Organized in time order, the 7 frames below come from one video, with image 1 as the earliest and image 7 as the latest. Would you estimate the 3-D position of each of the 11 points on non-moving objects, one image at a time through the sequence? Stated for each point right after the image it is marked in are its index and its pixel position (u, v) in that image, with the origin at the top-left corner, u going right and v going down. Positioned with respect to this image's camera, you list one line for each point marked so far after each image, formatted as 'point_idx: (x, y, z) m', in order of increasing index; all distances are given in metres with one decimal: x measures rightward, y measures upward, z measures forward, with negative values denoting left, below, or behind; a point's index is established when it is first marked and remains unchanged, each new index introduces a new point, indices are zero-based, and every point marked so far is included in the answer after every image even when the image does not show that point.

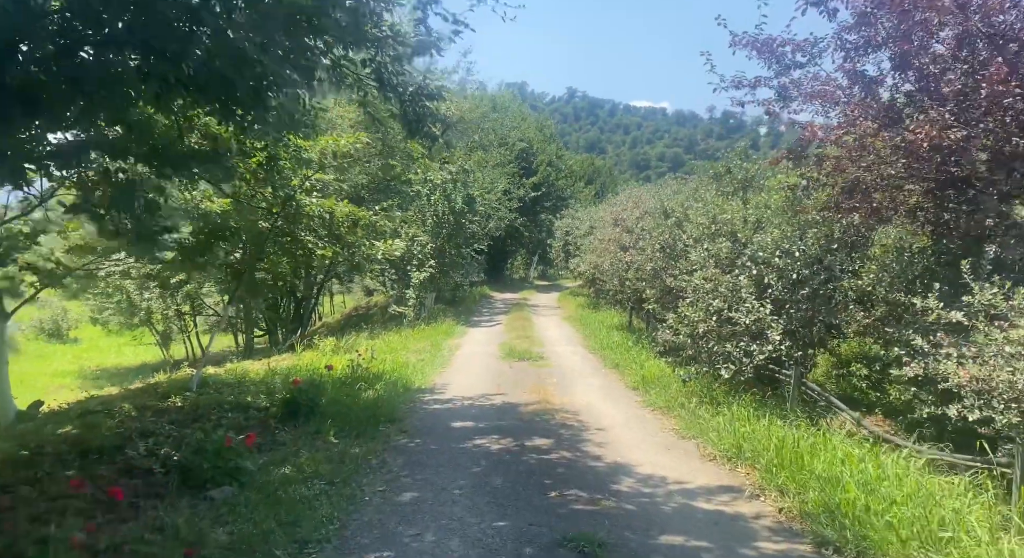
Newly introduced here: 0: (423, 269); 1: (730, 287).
0: (-2.7, +0.3, +19.1) m
1: (+2.8, -0.1, +8.0) m
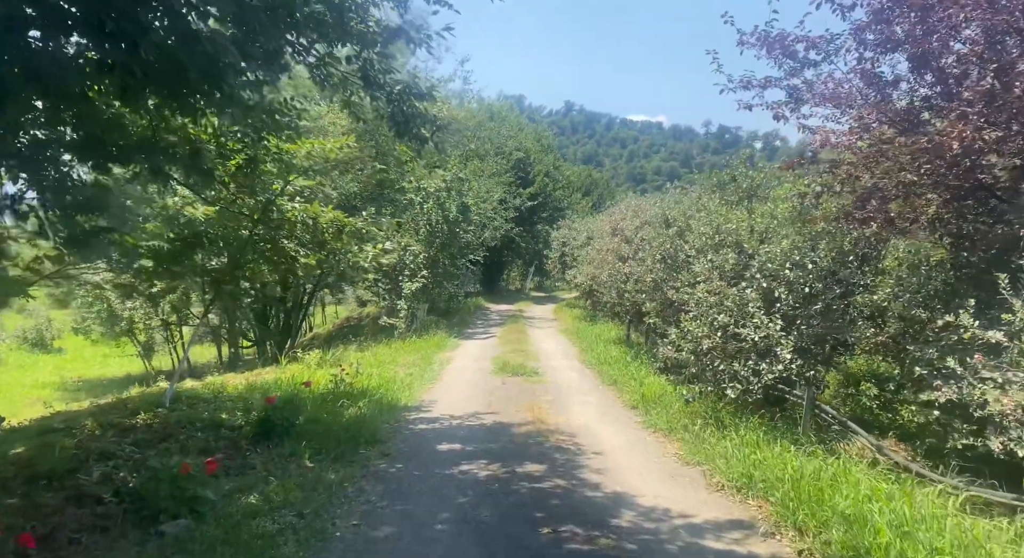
0: (-2.9, 0.0, +18.6) m
1: (+2.7, -0.3, +7.5) m
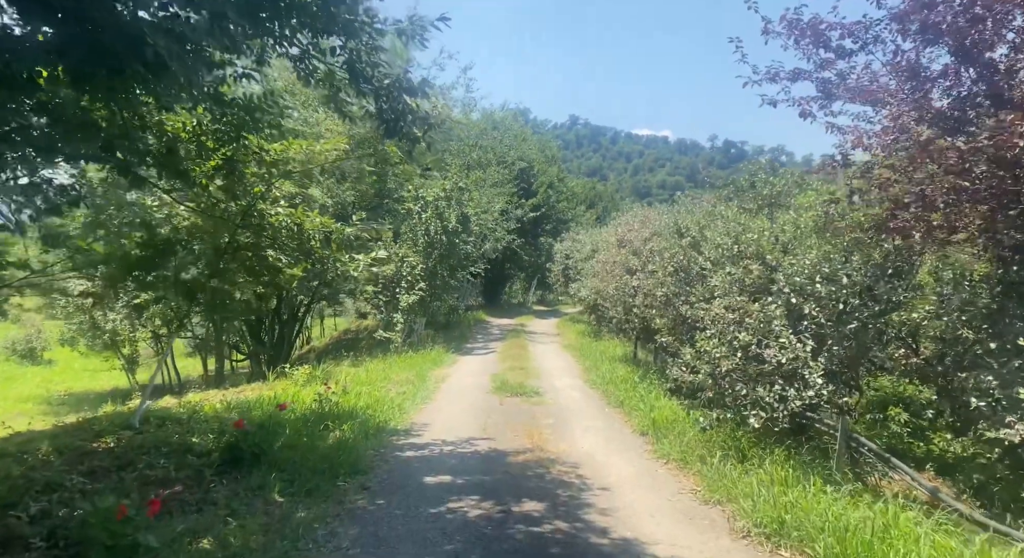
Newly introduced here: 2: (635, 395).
0: (-2.8, -0.3, +17.9) m
1: (+2.7, -0.4, +6.8) m
2: (+1.9, -1.8, +9.7) m
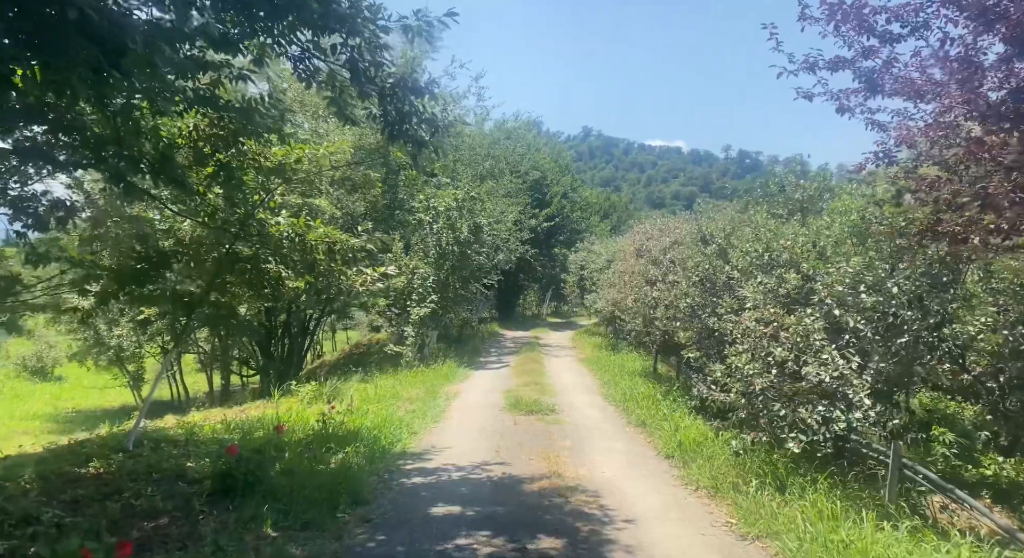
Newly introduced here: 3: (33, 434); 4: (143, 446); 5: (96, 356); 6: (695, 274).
0: (-2.4, -0.7, +17.5) m
1: (+2.8, -0.5, +6.2) m
2: (+2.1, -2.0, +9.1) m
3: (-11.2, -3.6, +14.6) m
4: (-4.7, -2.1, +8.0) m
5: (-10.7, -1.9, +16.0) m
6: (+2.6, +0.1, +9.0) m
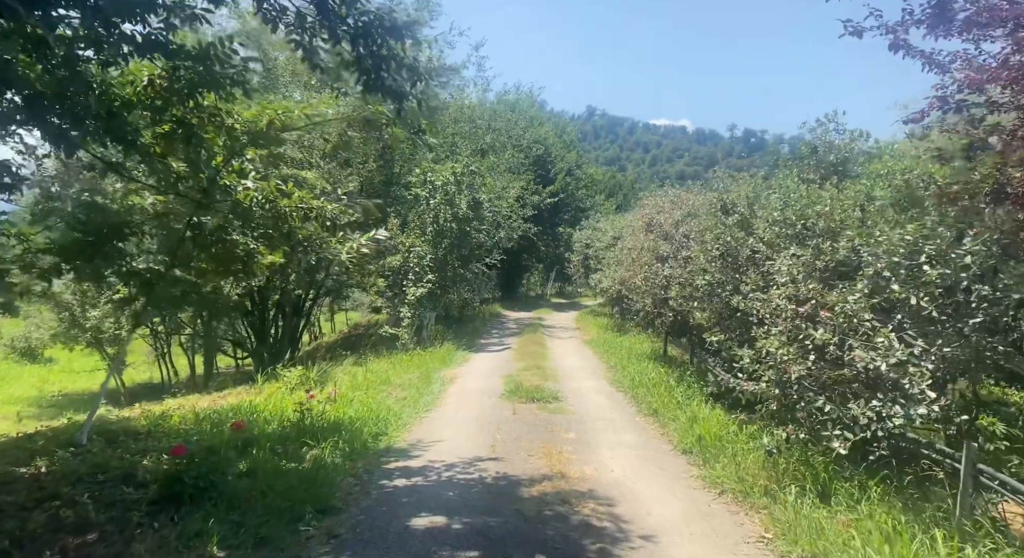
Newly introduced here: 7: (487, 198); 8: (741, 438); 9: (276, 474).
0: (-2.4, -0.1, +16.6) m
1: (+2.8, -0.3, +5.3) m
2: (+2.1, -1.6, +8.3) m
3: (-11.2, -3.2, +13.9) m
4: (-4.8, -1.8, +7.2) m
5: (-10.6, -1.4, +15.3) m
6: (+2.6, +0.4, +8.1) m
7: (-0.8, +2.5, +19.8) m
8: (+2.3, -1.6, +6.3) m
9: (-2.1, -1.8, +5.7) m
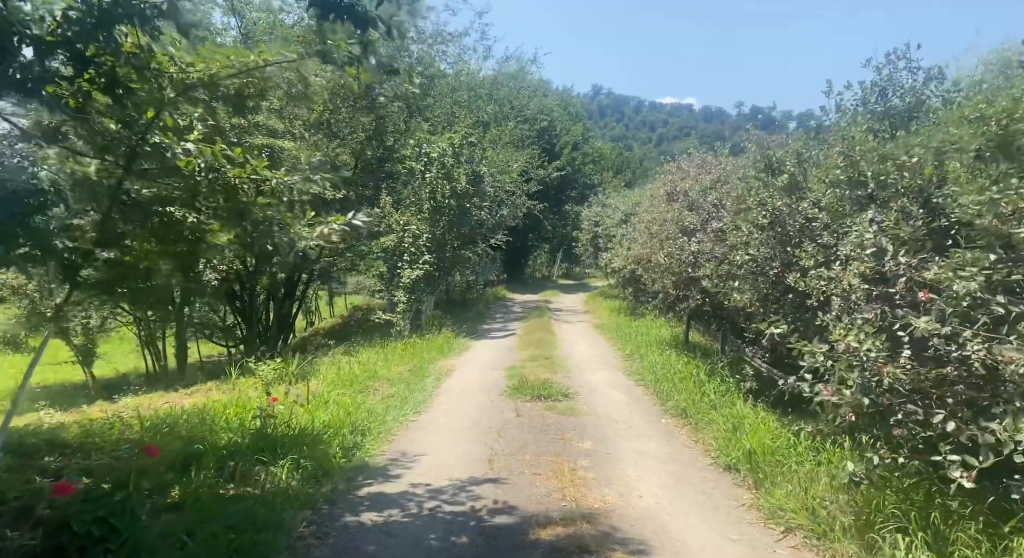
0: (-2.3, +0.3, +15.3) m
1: (+2.8, -0.1, +3.9) m
2: (+2.1, -1.4, +7.0) m
3: (-11.1, -2.9, +12.8) m
4: (-4.7, -1.7, +6.0) m
5: (-10.5, -1.1, +14.1) m
6: (+2.6, +0.7, +6.7) m
7: (-0.7, +3.1, +18.4) m
8: (+2.3, -1.4, +5.0) m
9: (-2.1, -1.6, +4.5) m
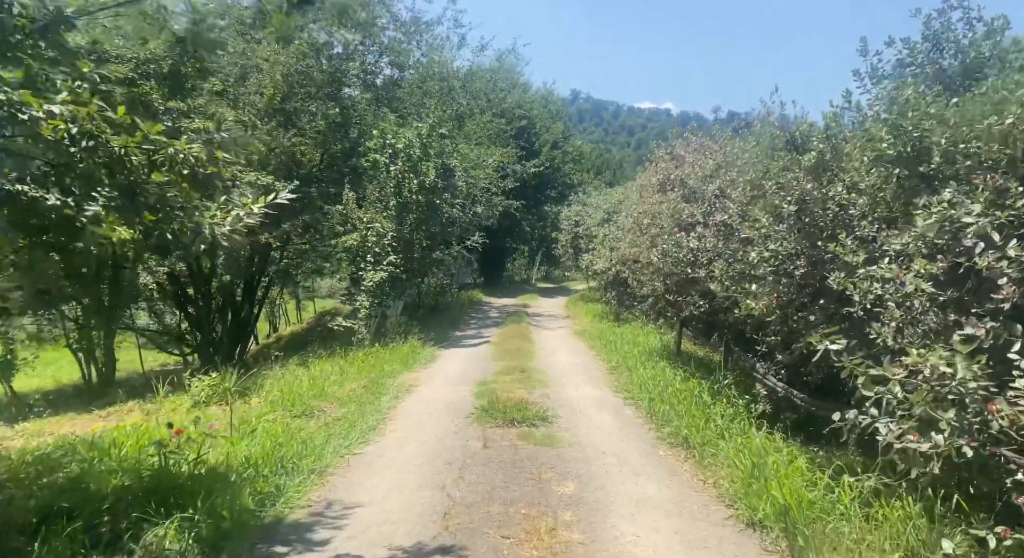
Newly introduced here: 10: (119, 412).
0: (-2.9, +0.3, +13.9) m
1: (+2.5, -0.1, +2.8) m
2: (+1.8, -1.4, +5.8) m
3: (-11.6, -2.9, +11.1) m
4: (-5.0, -1.7, +4.5) m
5: (-11.1, -1.2, +12.5) m
6: (+2.3, +0.7, +5.5) m
7: (-1.4, +3.0, +17.1) m
8: (+2.1, -1.4, +3.8) m
9: (-2.4, -1.6, +3.1) m
10: (-5.2, -1.7, +8.1) m
